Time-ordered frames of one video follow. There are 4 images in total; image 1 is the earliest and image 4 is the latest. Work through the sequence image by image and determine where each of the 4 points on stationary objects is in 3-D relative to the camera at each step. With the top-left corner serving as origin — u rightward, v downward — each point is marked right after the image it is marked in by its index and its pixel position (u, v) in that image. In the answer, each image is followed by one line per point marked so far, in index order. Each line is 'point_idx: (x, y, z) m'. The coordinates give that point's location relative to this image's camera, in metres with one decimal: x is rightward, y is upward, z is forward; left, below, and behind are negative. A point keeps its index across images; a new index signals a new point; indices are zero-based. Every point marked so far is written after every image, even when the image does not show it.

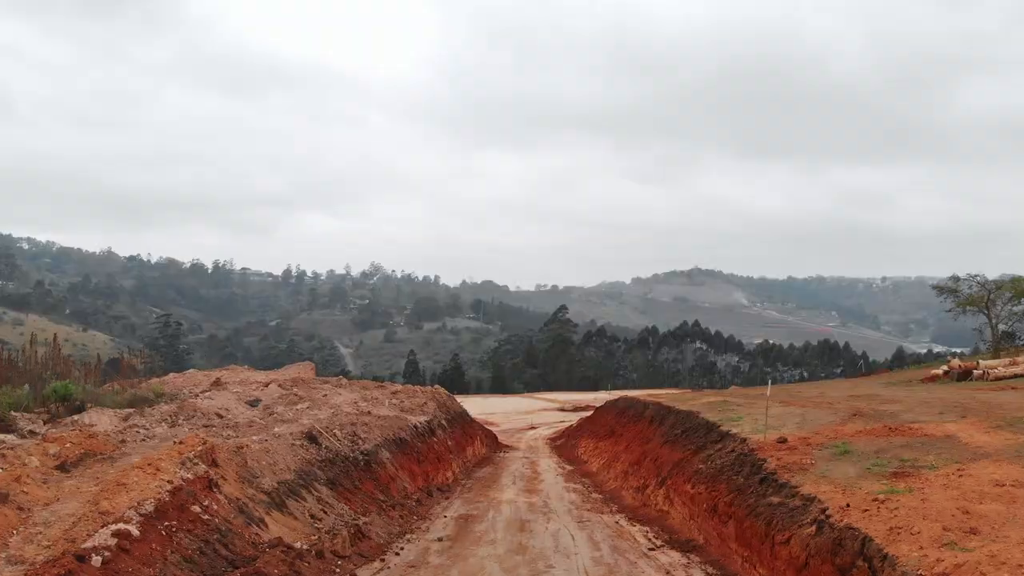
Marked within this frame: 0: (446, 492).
0: (-1.7, -5.2, +16.8) m
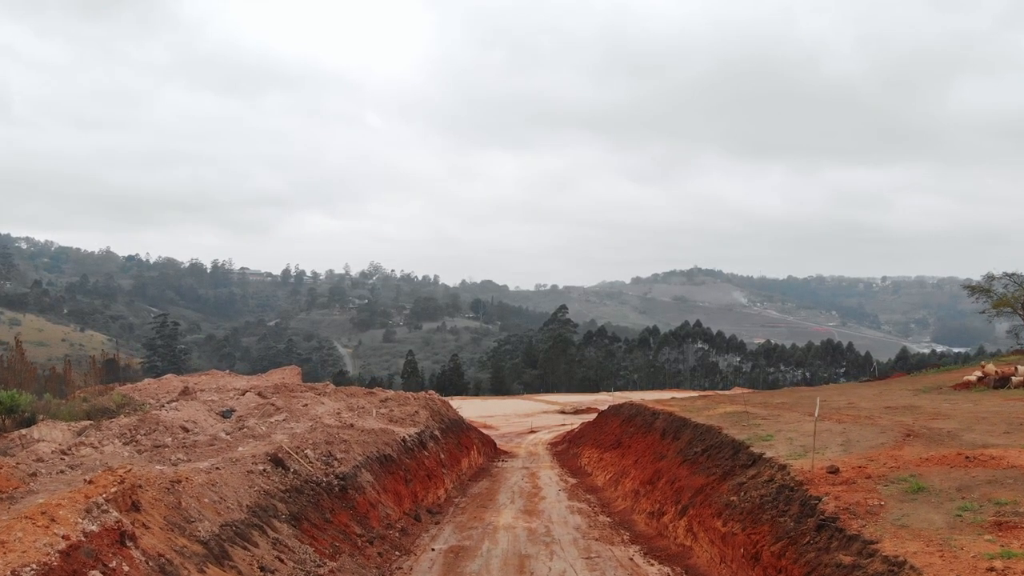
0: (-1.7, -5.2, +15.0) m
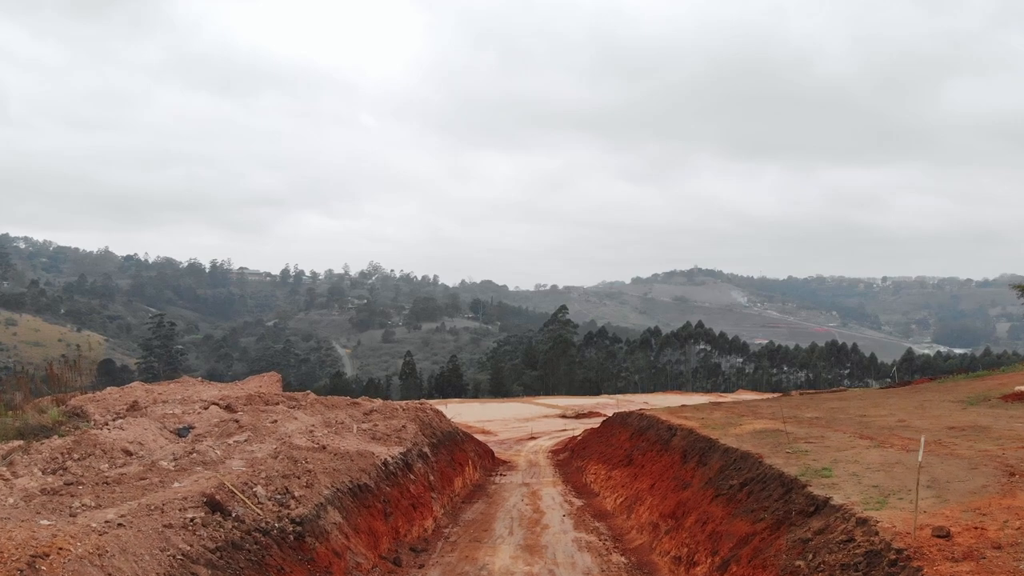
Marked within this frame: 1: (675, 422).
0: (-1.7, -5.1, +12.8) m
1: (+4.9, -4.0, +19.8) m
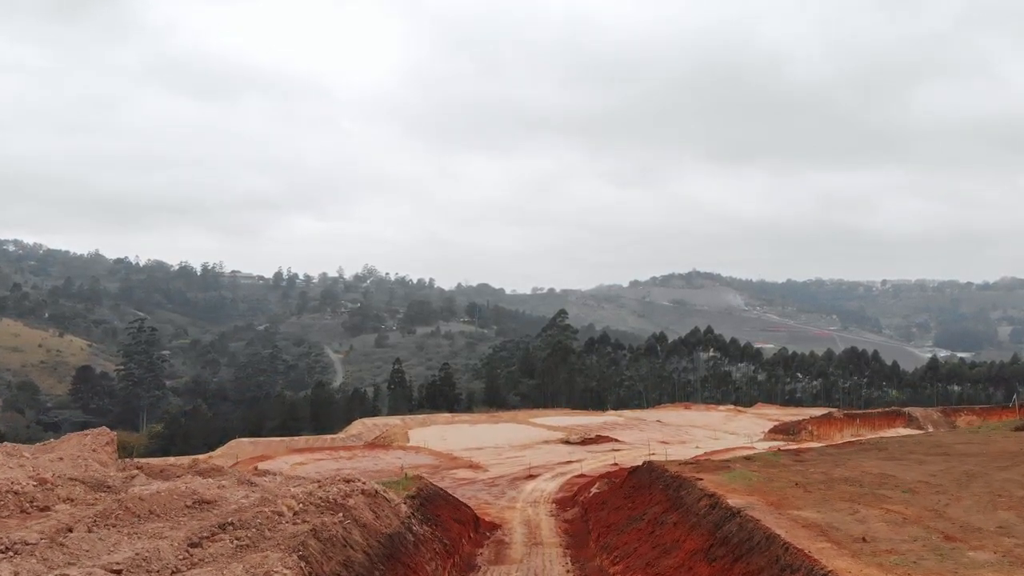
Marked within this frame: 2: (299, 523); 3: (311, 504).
0: (-2.0, -5.1, +2.8) m
1: (+4.6, -4.0, +9.9) m
2: (-3.7, -3.9, +11.4) m
3: (-3.8, -4.1, +12.7) m
